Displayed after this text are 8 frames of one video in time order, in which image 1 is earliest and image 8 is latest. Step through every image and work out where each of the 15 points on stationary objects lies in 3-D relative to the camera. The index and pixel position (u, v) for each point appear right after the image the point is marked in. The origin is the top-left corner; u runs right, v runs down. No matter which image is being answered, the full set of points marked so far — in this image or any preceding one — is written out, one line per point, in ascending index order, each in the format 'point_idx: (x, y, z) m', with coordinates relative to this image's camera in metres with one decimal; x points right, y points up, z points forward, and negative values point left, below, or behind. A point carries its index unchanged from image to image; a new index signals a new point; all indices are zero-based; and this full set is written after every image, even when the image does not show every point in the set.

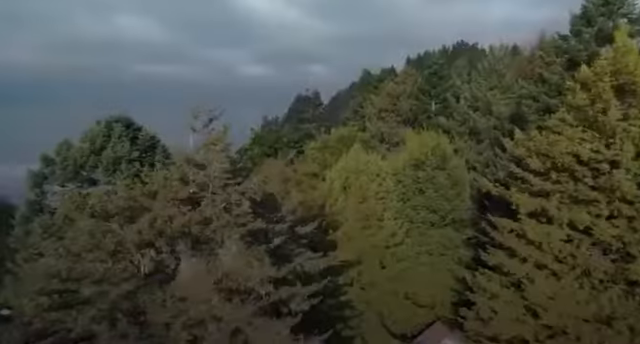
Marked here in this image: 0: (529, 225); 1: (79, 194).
0: (+4.5, -1.1, +10.6) m
1: (-7.8, -0.8, +16.1) m
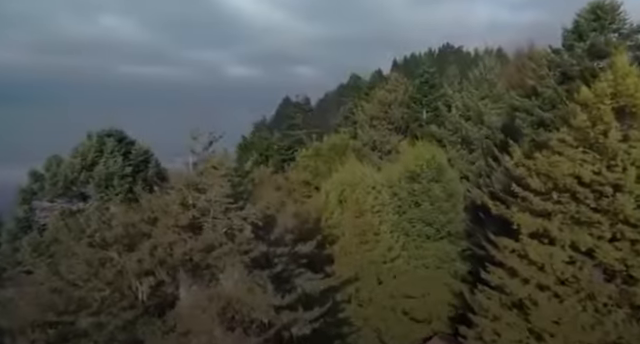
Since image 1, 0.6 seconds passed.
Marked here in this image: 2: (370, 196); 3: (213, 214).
0: (+4.6, -1.6, +10.5) m
1: (-8.0, -1.3, +15.7) m
2: (+2.2, -1.1, +20.3) m
3: (-2.0, -0.8, +9.2) m
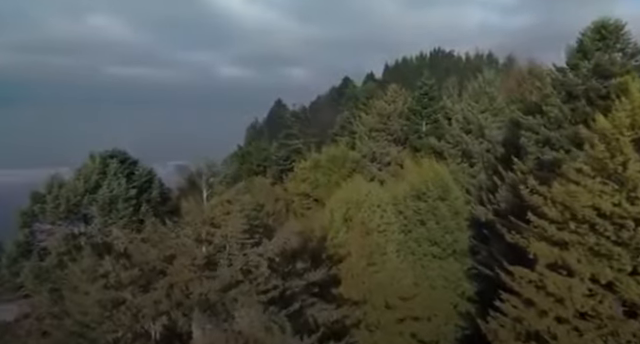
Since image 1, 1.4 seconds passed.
0: (+4.9, -2.2, +10.4) m
1: (-7.7, -2.0, +15.4) m
2: (+2.4, -1.8, +20.1) m
3: (-1.7, -1.5, +9.0) m
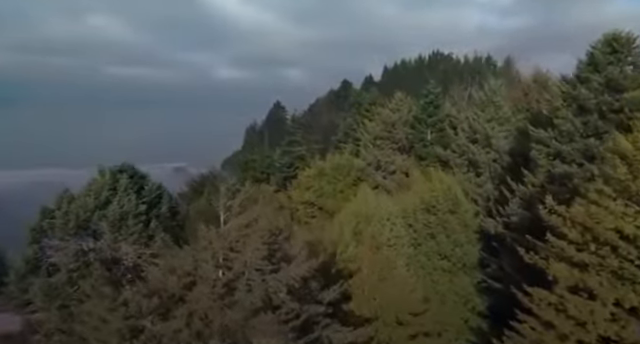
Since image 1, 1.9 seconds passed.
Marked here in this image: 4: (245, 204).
0: (+5.2, -2.7, +10.2) m
1: (-7.4, -2.5, +15.2) m
2: (+2.7, -2.3, +20.0) m
3: (-1.3, -1.9, +8.8) m
4: (-1.7, -0.9, +12.3) m
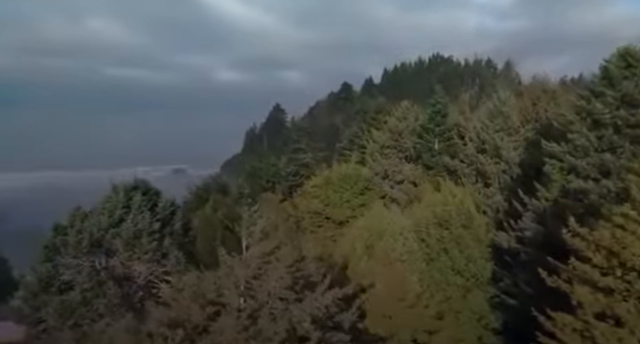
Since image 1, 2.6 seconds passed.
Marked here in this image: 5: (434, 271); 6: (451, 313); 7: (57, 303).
0: (+5.7, -3.2, +10.0) m
1: (-6.9, -3.1, +15.1) m
2: (+3.2, -2.9, +19.8) m
3: (-0.9, -2.4, +8.7) m
4: (-1.3, -1.4, +12.2) m
5: (+4.5, -3.9, +19.4) m
6: (+5.0, -5.5, +18.5) m
7: (-8.5, -4.2, +15.7) m
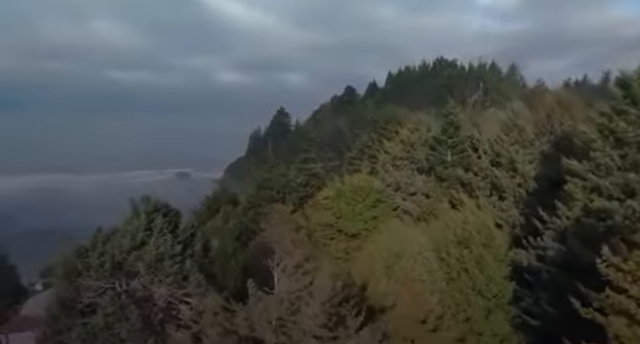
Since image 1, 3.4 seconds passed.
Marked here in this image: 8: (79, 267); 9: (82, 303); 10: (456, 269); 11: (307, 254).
0: (+6.3, -3.8, +9.8) m
1: (-6.2, -3.8, +15.0) m
2: (+4.0, -3.7, +19.6) m
3: (-0.3, -3.0, +8.5) m
4: (-0.6, -2.1, +12.1) m
5: (+5.3, -4.7, +19.1) m
6: (+5.7, -6.2, +18.2) m
7: (-7.8, -4.9, +15.7) m
8: (-9.4, -3.3, +18.7) m
9: (-7.8, -4.2, +16.0) m
10: (+5.5, -3.9, +19.7) m
11: (-0.4, -2.3, +13.7) m
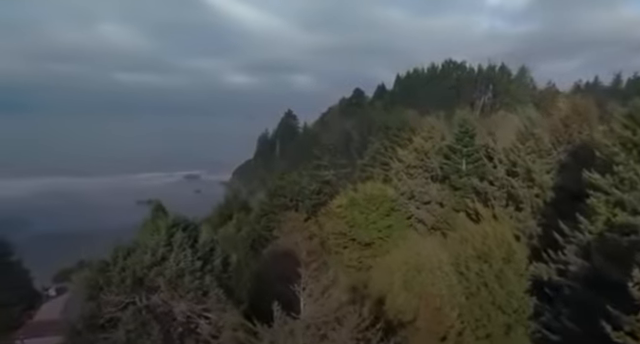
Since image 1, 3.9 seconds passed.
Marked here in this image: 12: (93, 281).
0: (+6.8, -4.2, +9.5) m
1: (-5.6, -4.2, +15.0) m
2: (+4.7, -4.2, +19.4) m
3: (+0.2, -3.4, +8.4) m
4: (-0.1, -2.5, +12.0) m
5: (+6.0, -5.2, +18.9) m
6: (+6.4, -6.7, +17.9) m
7: (-7.2, -5.4, +15.7) m
8: (-8.7, -3.8, +18.7) m
9: (-7.2, -4.7, +16.0) m
10: (+6.2, -4.4, +19.4) m
11: (+0.2, -2.8, +13.5) m
12: (-8.9, -3.9, +18.9) m
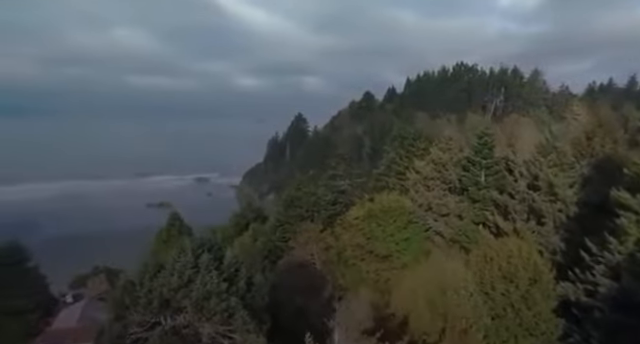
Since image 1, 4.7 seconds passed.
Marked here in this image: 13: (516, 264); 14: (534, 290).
0: (+7.5, -4.9, +9.2) m
1: (-4.8, -4.9, +15.0) m
2: (+5.6, -4.9, +19.1) m
3: (+0.9, -4.0, +8.2) m
4: (+0.7, -3.2, +11.8) m
5: (+6.9, -5.9, +18.5) m
6: (+7.3, -7.4, +17.6) m
7: (-6.3, -6.0, +15.6) m
8: (-7.8, -4.5, +18.7) m
9: (-6.3, -5.4, +16.0) m
10: (+7.1, -5.1, +19.1) m
11: (+1.0, -3.4, +13.4) m
12: (-8.0, -4.6, +18.9) m
13: (+7.9, -3.7, +20.1) m
14: (+8.3, -4.6, +19.2) m
